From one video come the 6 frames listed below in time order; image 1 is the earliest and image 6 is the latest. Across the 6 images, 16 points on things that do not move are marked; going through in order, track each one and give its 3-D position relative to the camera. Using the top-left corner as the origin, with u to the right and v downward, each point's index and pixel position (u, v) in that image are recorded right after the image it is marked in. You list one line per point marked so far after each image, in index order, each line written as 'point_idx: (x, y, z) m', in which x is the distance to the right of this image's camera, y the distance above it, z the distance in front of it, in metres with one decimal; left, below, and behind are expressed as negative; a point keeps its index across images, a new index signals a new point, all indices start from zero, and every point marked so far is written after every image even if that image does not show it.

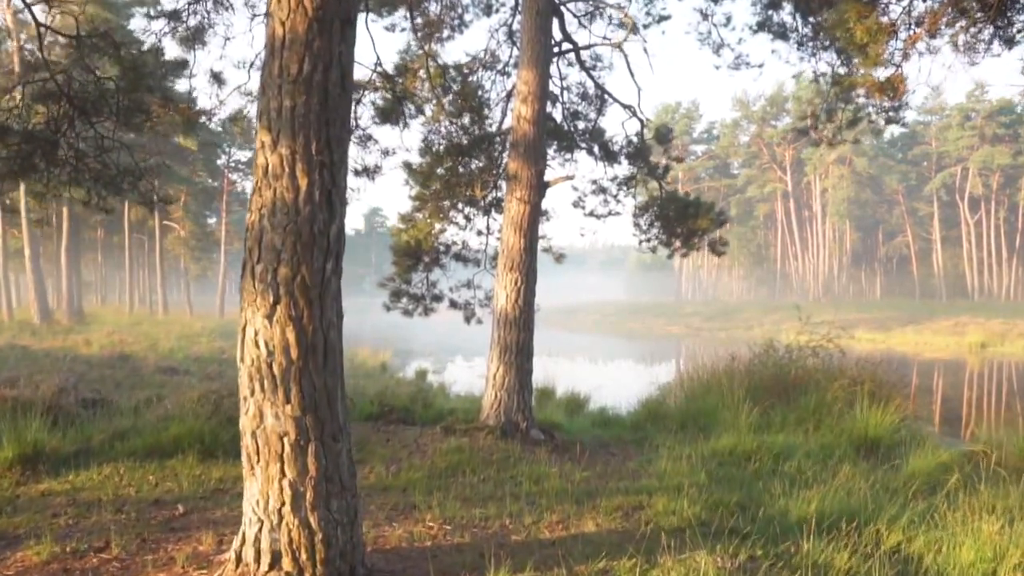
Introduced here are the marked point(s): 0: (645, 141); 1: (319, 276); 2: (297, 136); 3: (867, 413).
0: (+1.7, +1.8, +9.8) m
1: (-0.8, 0.0, +3.2) m
2: (-0.9, +0.6, +3.2) m
3: (+4.0, -1.4, +8.9) m
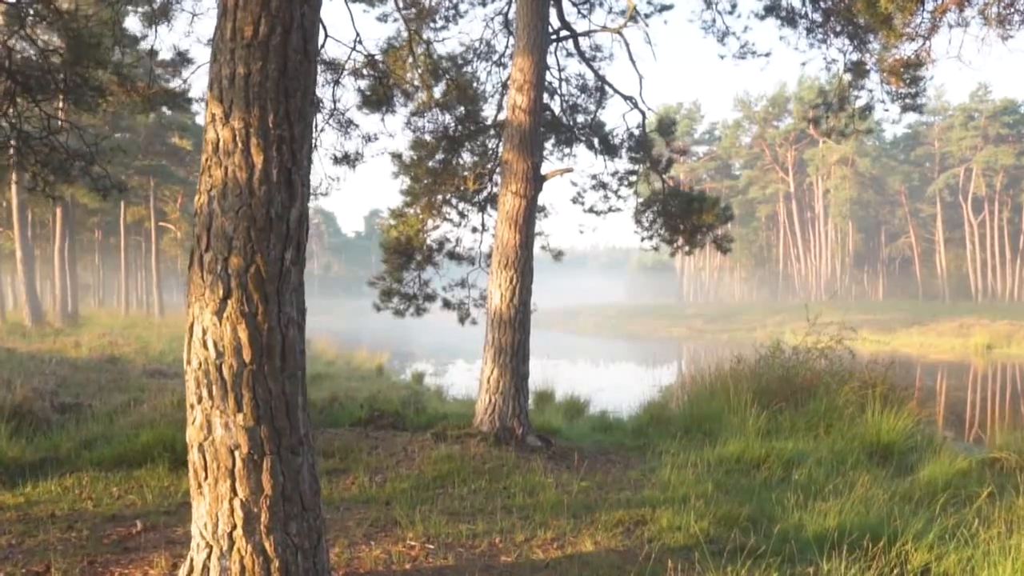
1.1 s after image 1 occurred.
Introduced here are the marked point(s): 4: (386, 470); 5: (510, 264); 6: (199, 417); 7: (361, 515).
0: (+1.6, +1.8, +9.4) m
1: (-0.8, +0.1, +2.8) m
2: (-0.9, +0.6, +2.8) m
3: (+3.9, -1.4, +8.5) m
4: (-0.9, -1.3, +5.9) m
5: (0.0, +0.2, +7.3) m
6: (-1.1, -0.5, +2.8) m
7: (-0.9, -1.3, +4.6) m
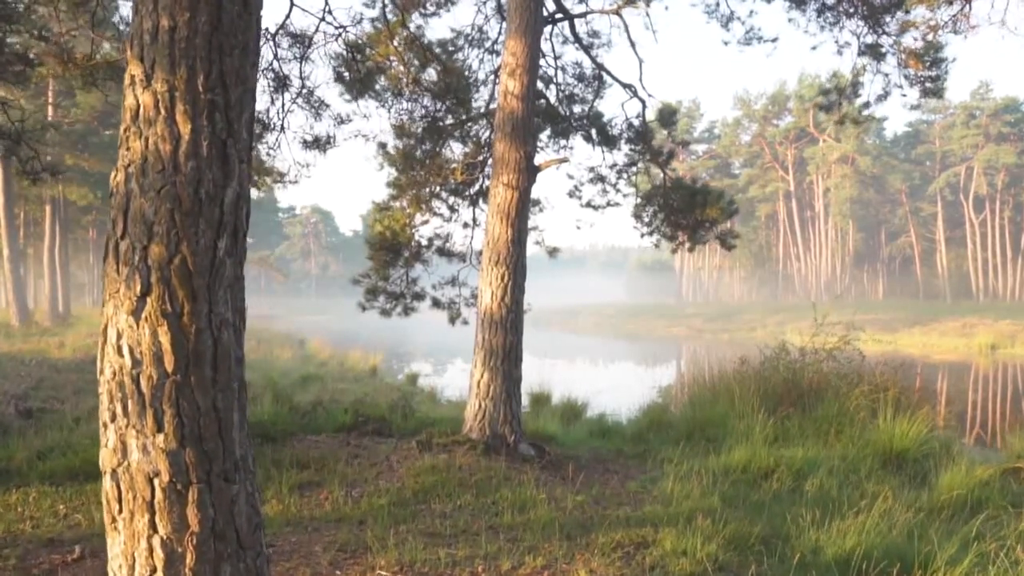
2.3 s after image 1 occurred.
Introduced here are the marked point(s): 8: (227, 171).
0: (+1.5, +1.8, +8.9) m
1: (-0.9, +0.1, +2.4) m
2: (-1.0, +0.7, +2.4) m
3: (+3.8, -1.4, +8.0) m
4: (-1.0, -1.3, +5.4) m
5: (-0.1, +0.2, +6.8) m
6: (-1.2, -0.4, +2.3) m
7: (-0.9, -1.3, +4.1) m
8: (-0.9, +0.4, +2.4) m
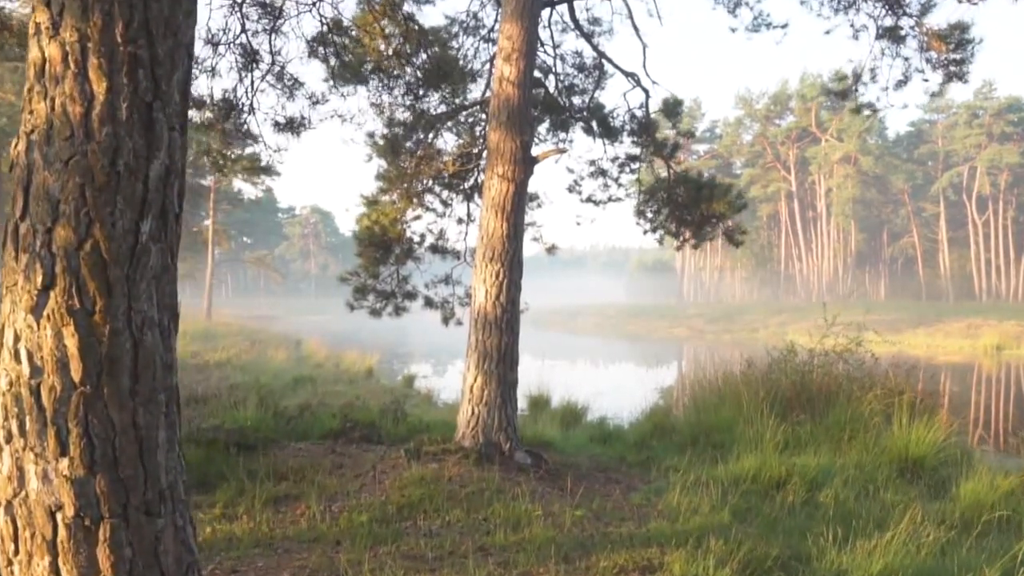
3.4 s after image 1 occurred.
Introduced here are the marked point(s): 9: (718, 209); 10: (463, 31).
0: (+1.5, +1.8, +8.5) m
1: (-0.9, +0.1, +1.9) m
2: (-1.0, +0.7, +2.0) m
3: (+3.8, -1.4, +7.6) m
4: (-1.0, -1.3, +5.0) m
5: (-0.1, +0.2, +6.4) m
6: (-1.2, -0.4, +1.9) m
7: (-1.0, -1.3, +3.7) m
8: (-0.9, +0.4, +2.0) m
9: (+2.1, +0.8, +8.1) m
10: (-0.5, +2.8, +8.5) m
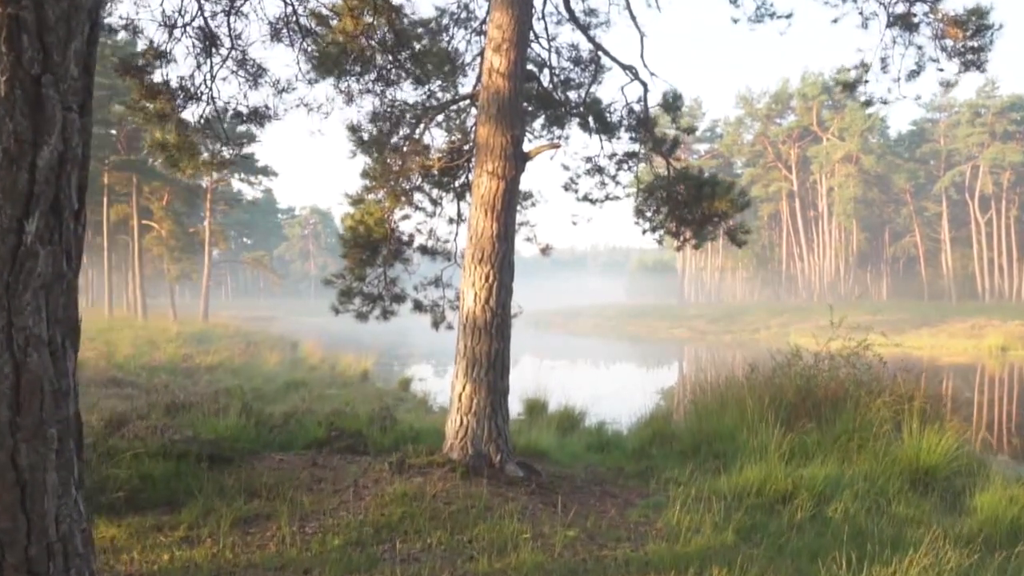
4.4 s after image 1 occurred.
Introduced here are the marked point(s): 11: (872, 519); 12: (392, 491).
0: (+1.4, +1.8, +8.2) m
1: (-1.0, +0.1, +1.6) m
2: (-1.1, +0.7, +1.6) m
3: (+3.7, -1.4, +7.3) m
4: (-1.1, -1.3, +4.7) m
5: (-0.2, +0.2, +6.1) m
6: (-1.3, -0.4, +1.6) m
7: (-1.1, -1.3, +3.4) m
8: (-1.0, +0.3, +1.7) m
9: (+2.0, +0.8, +7.7) m
10: (-0.6, +2.7, +8.2) m
11: (+2.5, -1.6, +5.4) m
12: (-0.8, -1.3, +5.1) m
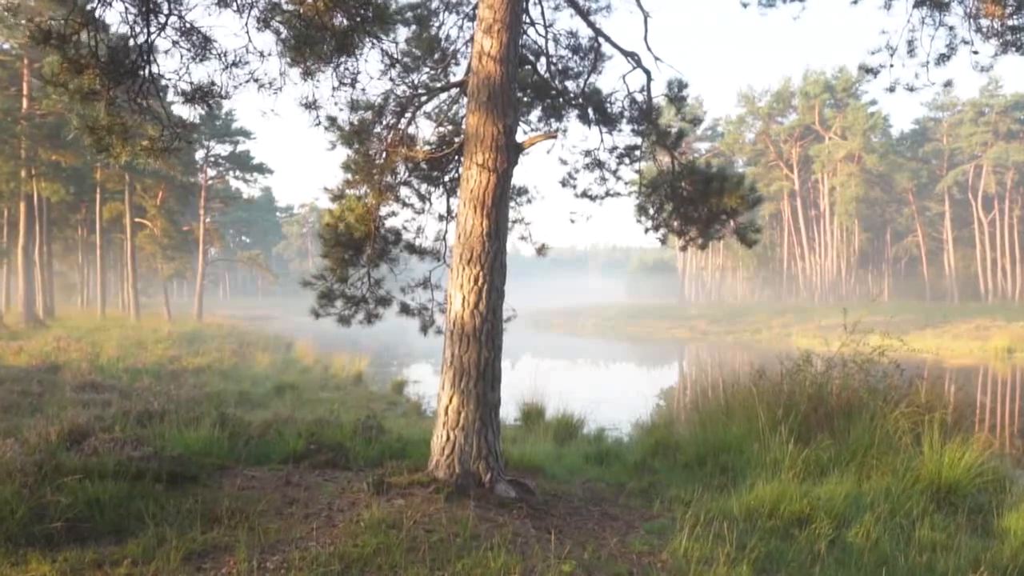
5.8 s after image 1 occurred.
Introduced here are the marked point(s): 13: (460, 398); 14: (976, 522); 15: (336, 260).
0: (+1.4, +1.8, +7.7) m
1: (-1.1, +0.1, +1.1) m
2: (-1.2, +0.6, +1.1) m
3: (+3.7, -1.4, +6.8) m
4: (-1.2, -1.4, +4.1) m
5: (-0.3, +0.2, +5.5) m
6: (-1.3, -0.5, +1.1) m
7: (-1.1, -1.3, +2.9) m
8: (-1.0, +0.3, +1.1) m
9: (+2.0, +0.8, +7.2) m
10: (-0.7, +2.7, +7.7) m
11: (+2.4, -1.6, +4.9) m
12: (-0.8, -1.3, +4.5) m
13: (-0.4, -0.8, +5.5) m
14: (+3.5, -1.8, +5.9) m
15: (-1.6, +0.2, +7.1) m
